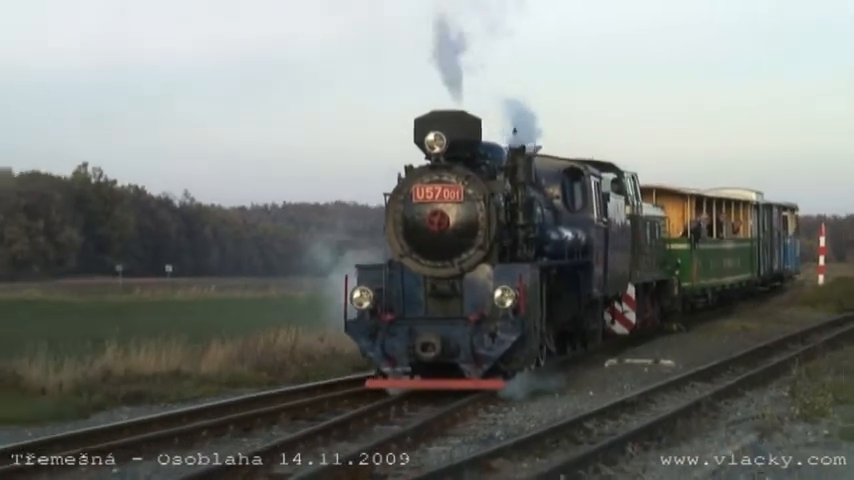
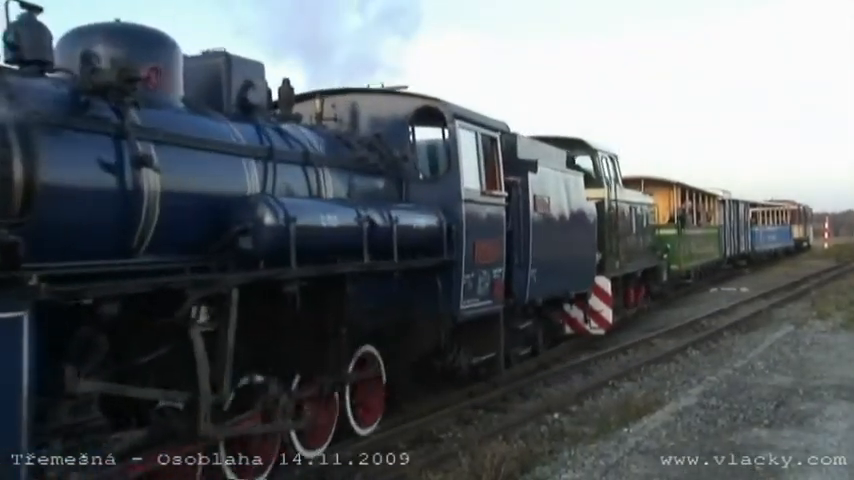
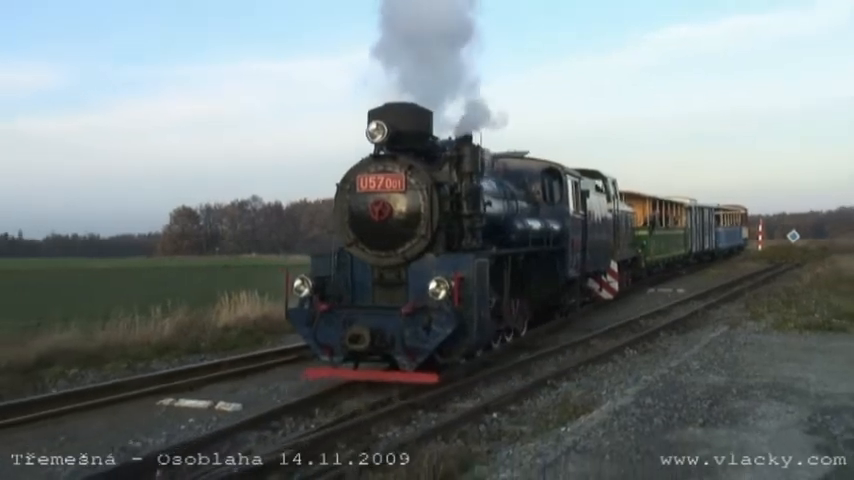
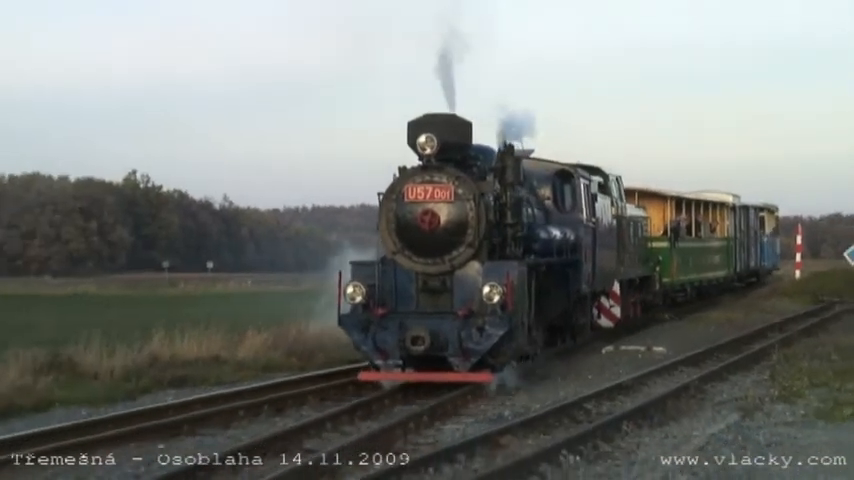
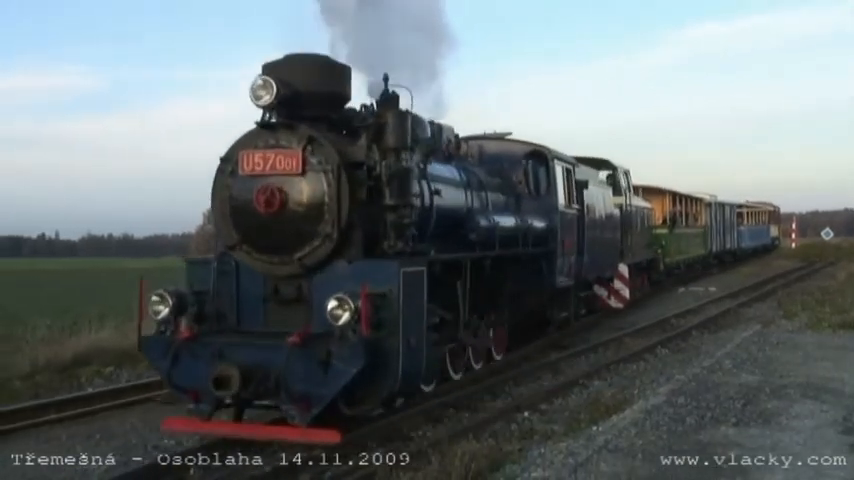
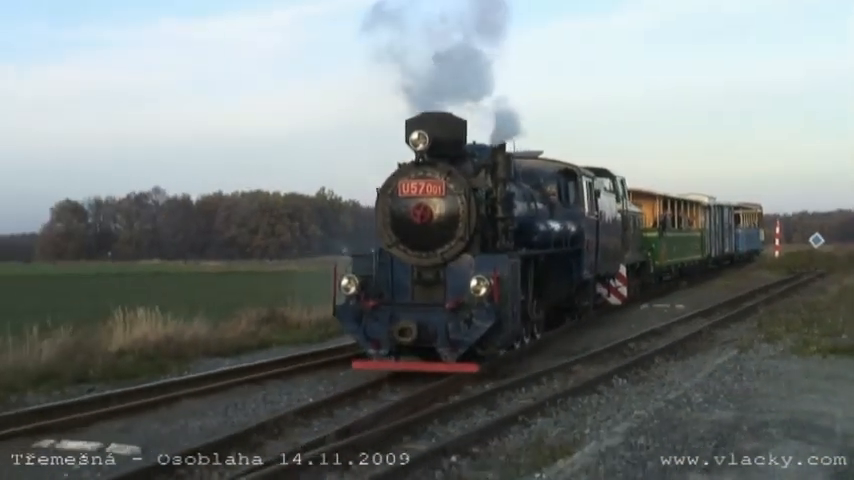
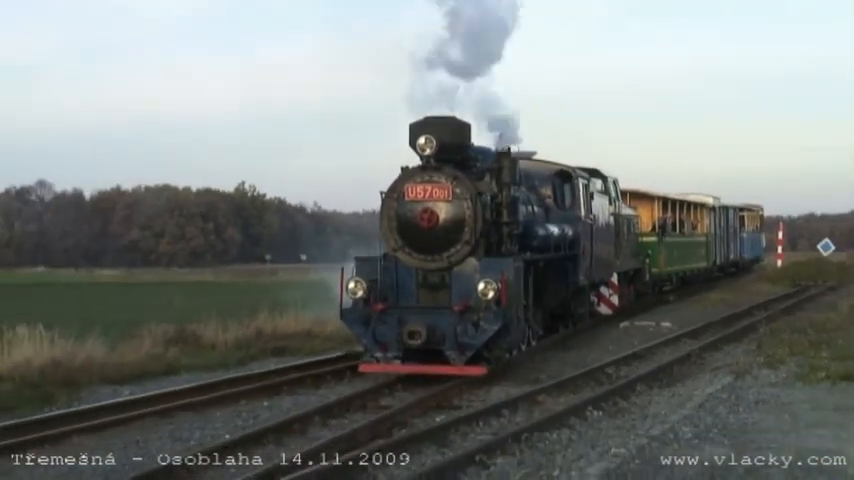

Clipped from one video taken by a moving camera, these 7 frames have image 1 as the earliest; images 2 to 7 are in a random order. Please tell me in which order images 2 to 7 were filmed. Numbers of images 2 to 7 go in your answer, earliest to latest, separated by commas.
4, 7, 6, 3, 5, 2
